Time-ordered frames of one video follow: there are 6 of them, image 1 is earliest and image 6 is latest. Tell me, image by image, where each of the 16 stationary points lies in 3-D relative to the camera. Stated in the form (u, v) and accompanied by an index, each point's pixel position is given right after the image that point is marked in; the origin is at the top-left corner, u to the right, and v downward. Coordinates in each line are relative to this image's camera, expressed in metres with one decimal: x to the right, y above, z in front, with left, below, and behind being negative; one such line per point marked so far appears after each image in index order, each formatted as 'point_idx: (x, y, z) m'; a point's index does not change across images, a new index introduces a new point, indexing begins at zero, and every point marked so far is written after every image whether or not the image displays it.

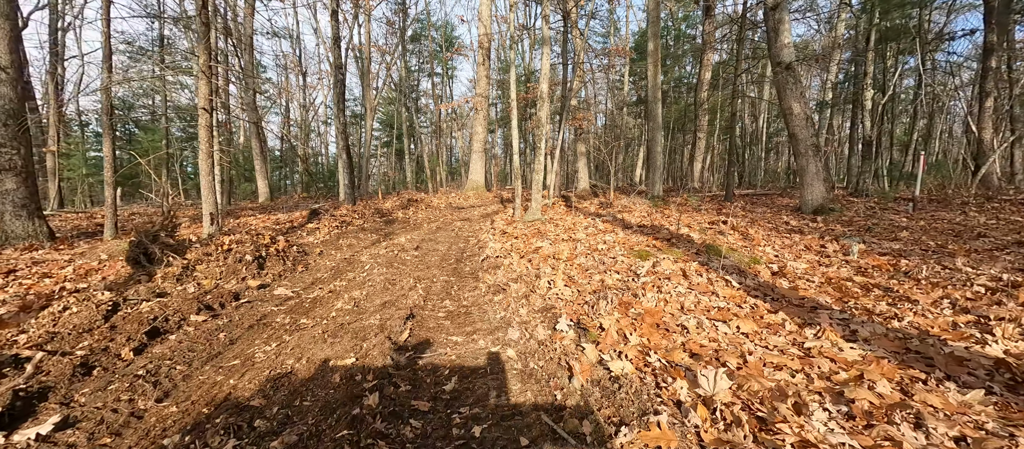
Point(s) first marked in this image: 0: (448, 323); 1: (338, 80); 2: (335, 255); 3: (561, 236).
0: (-0.7, -1.1, +4.1) m
1: (-6.2, +5.0, +13.7) m
2: (-3.5, -0.6, +7.4) m
3: (+1.1, -0.3, +8.1) m
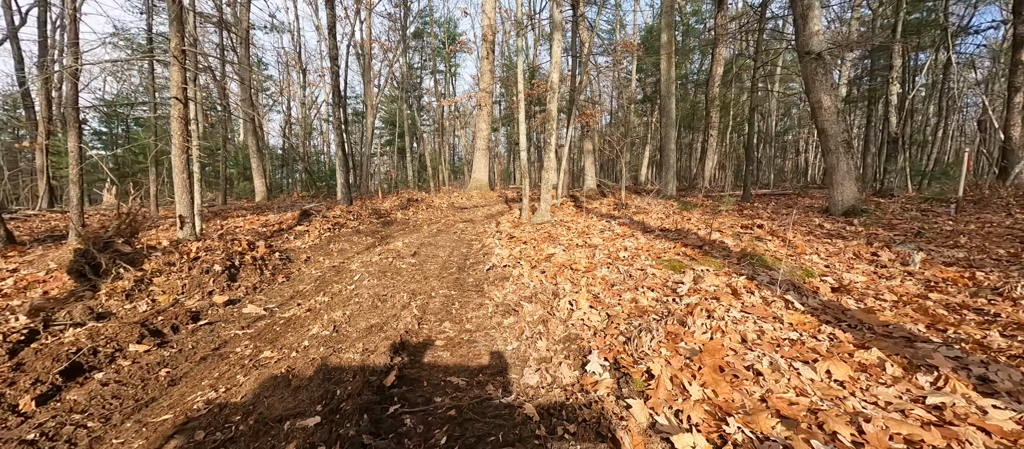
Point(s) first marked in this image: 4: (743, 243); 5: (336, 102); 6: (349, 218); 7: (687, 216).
0: (-0.6, -1.1, +3.3) m
1: (-6.0, +4.9, +12.9) m
2: (-3.3, -0.7, +6.6) m
3: (+1.2, -0.3, +7.3) m
4: (+3.7, -0.3, +6.1) m
5: (-5.8, +3.7, +12.6) m
6: (-4.5, +0.2, +10.4) m
7: (+4.7, +0.2, +10.1) m
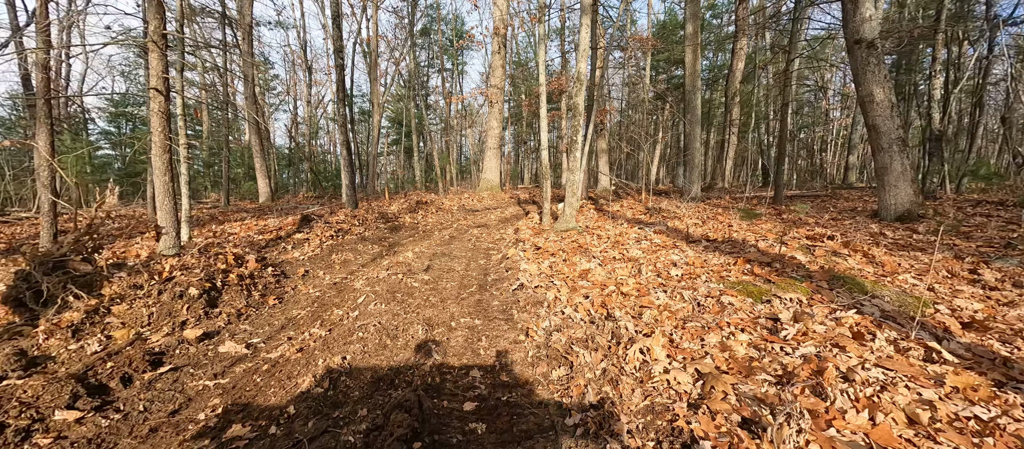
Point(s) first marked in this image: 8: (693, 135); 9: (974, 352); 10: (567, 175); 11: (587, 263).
0: (-0.2, -1.3, +2.4) m
1: (-5.5, +4.8, +12.1) m
2: (-2.9, -0.9, +5.8) m
3: (+1.7, -0.5, +6.3) m
4: (+4.1, -0.5, +5.1) m
5: (-5.3, +3.6, +11.7) m
6: (-4.0, 0.0, +9.5) m
7: (+5.2, +0.1, +9.1) m
8: (+7.1, +3.5, +14.9) m
9: (+3.7, -1.0, +3.0) m
10: (+1.2, +1.1, +8.5) m
11: (+1.2, -0.6, +5.9) m
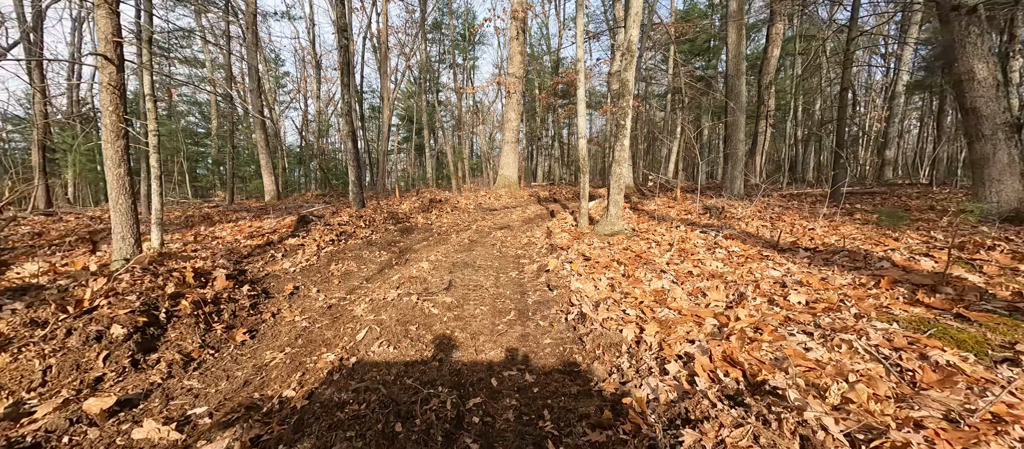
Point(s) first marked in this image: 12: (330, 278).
0: (+0.3, -1.4, +1.0) m
1: (-4.8, +4.8, +10.8) m
2: (-2.3, -0.9, +4.5) m
3: (+2.2, -0.5, +4.9) m
4: (+4.7, -0.5, +3.6) m
5: (-4.5, +3.5, +10.5) m
6: (-3.3, 0.0, +8.2) m
7: (+5.8, 0.0, +7.6) m
8: (+7.9, +3.5, +13.3) m
9: (+4.2, -1.1, +1.6) m
10: (+1.8, +1.1, +7.1) m
11: (+1.7, -0.7, +4.5) m
12: (-2.6, -0.8, +5.4) m
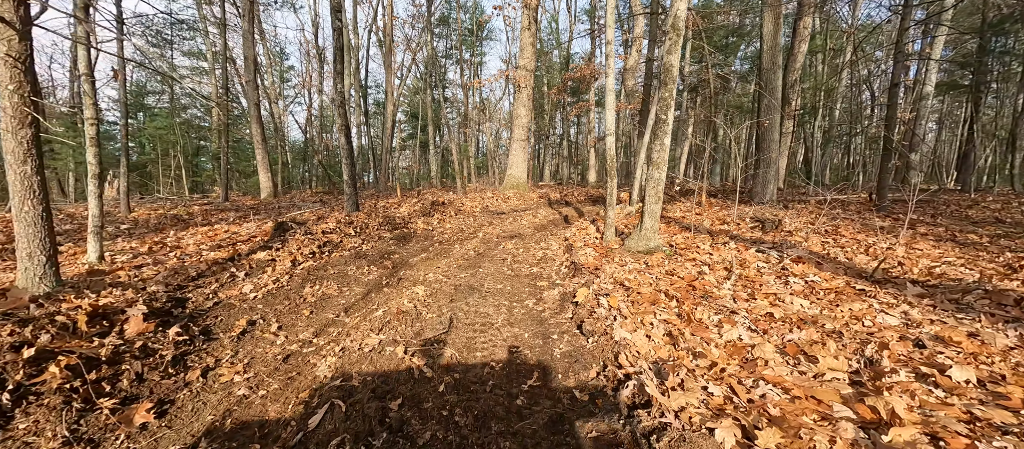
0: (+0.4, -1.6, -0.1) m
1: (-4.4, +4.7, +9.7) m
2: (-2.1, -1.1, +3.3) m
3: (+2.4, -0.8, +3.7) m
4: (+4.9, -0.8, +2.4) m
5: (-4.2, +3.4, +9.4) m
6: (-3.1, -0.2, +7.1) m
7: (+6.0, -0.3, +6.4) m
8: (+8.3, +3.2, +12.0) m
9: (+4.3, -1.4, +0.4) m
10: (+2.1, +0.8, +5.9) m
11: (+1.9, -0.9, +3.3) m
12: (-2.4, -0.9, +4.3) m
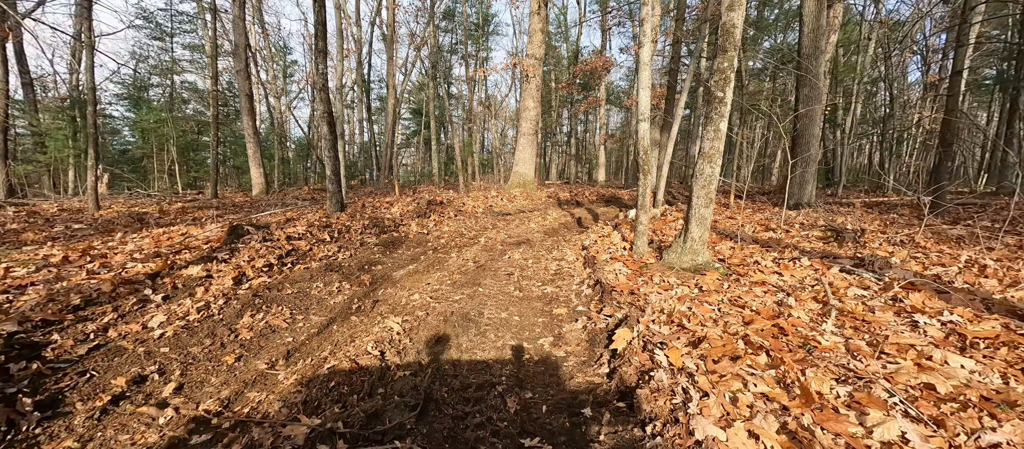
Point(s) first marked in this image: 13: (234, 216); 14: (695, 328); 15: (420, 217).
0: (+0.4, -1.7, -1.4) m
1: (-4.2, +4.6, +8.4) m
2: (-2.1, -1.2, +2.1) m
3: (+2.5, -0.9, +2.4) m
4: (+4.9, -1.0, +1.1) m
5: (-4.0, +3.4, +8.1) m
6: (-3.0, -0.2, +5.9) m
7: (+6.2, -0.4, +5.1) m
8: (+8.5, +3.0, +10.7) m
9: (+4.3, -1.5, -0.9) m
10: (+2.2, +0.7, +4.6) m
11: (+2.0, -1.0, +2.0) m
12: (-2.3, -1.0, +3.0) m
13: (-6.5, +0.2, +8.9) m
14: (+1.4, -0.8, +3.0) m
15: (-2.1, +0.2, +8.6) m
